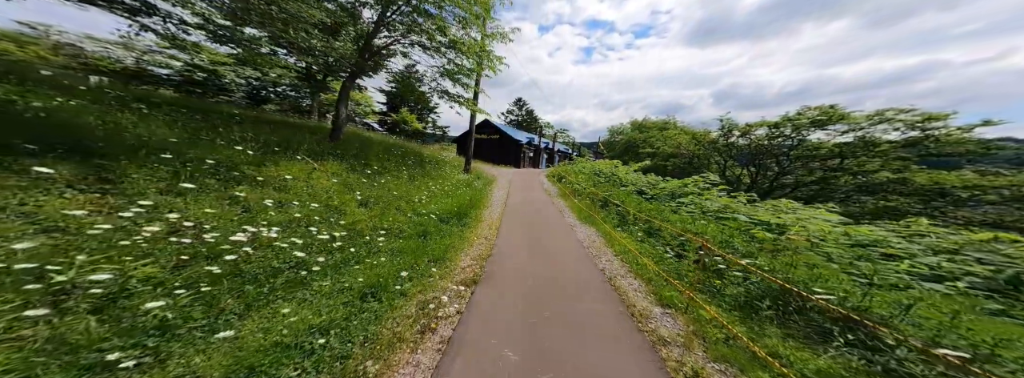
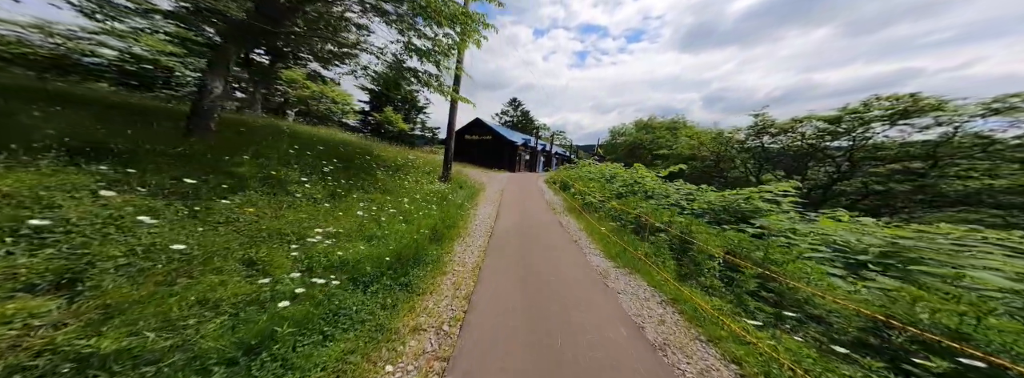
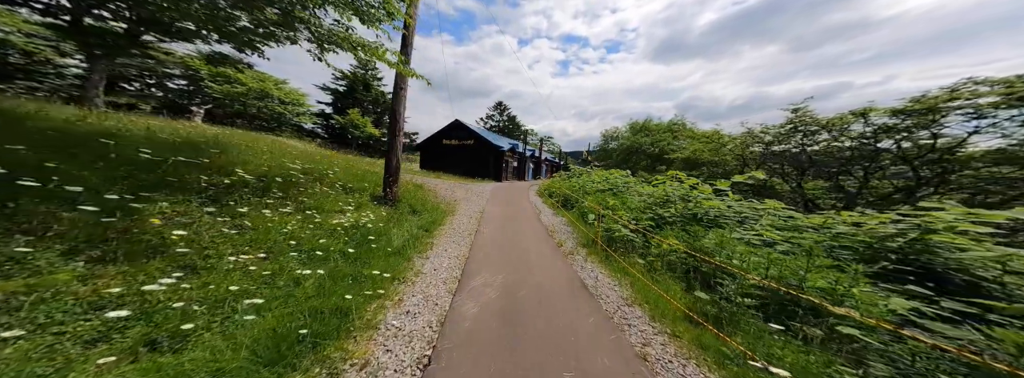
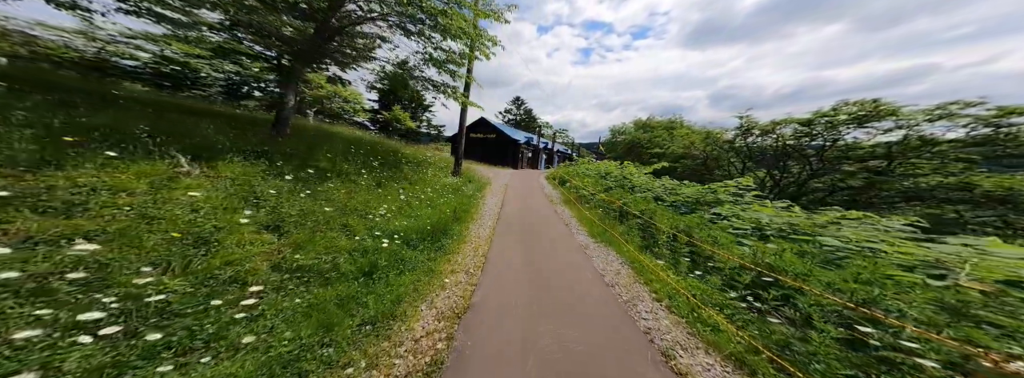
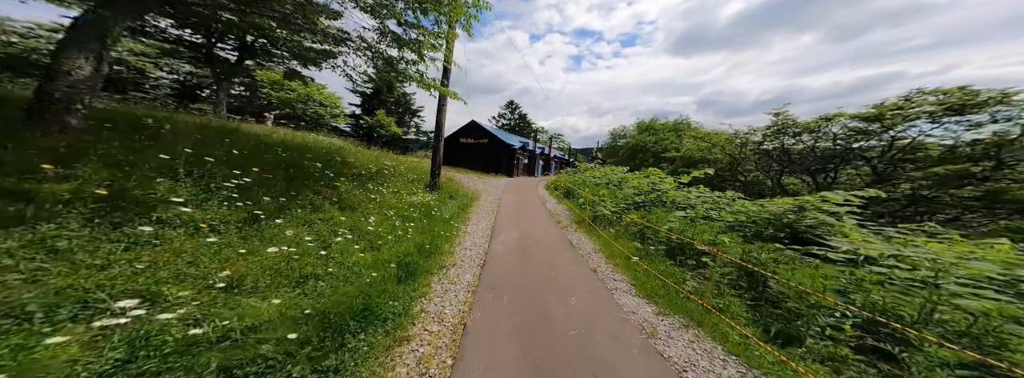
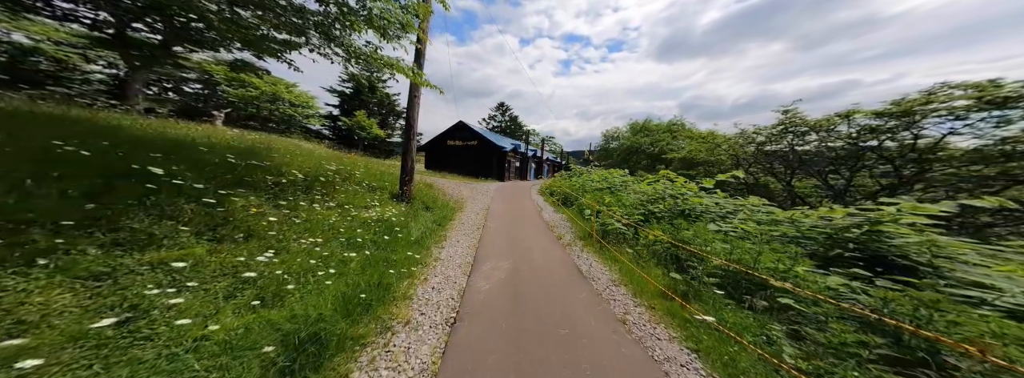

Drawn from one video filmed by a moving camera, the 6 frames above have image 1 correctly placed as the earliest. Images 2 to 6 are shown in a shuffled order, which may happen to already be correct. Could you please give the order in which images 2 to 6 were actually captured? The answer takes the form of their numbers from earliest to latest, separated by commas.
4, 2, 5, 6, 3
